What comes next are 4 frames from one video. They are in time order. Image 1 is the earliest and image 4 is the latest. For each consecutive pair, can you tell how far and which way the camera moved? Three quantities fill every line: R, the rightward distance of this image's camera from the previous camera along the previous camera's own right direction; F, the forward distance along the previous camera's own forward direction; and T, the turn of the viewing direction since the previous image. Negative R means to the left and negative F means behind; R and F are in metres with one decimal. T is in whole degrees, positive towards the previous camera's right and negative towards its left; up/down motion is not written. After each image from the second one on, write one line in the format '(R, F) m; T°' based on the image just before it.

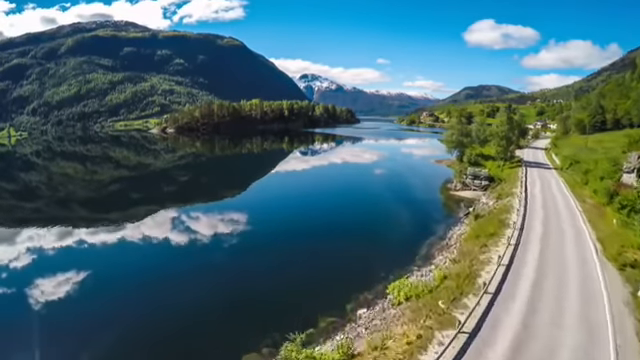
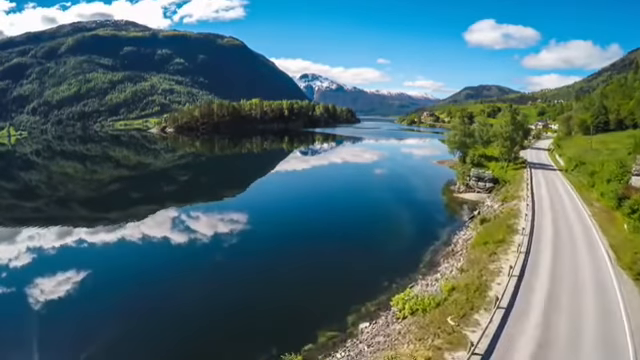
(0.0, +1.6) m; 0°
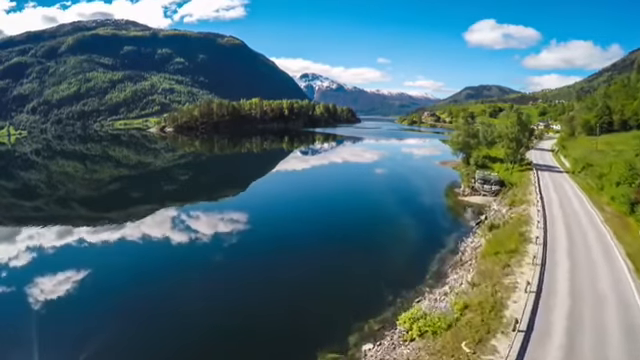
(0.0, +2.1) m; 0°
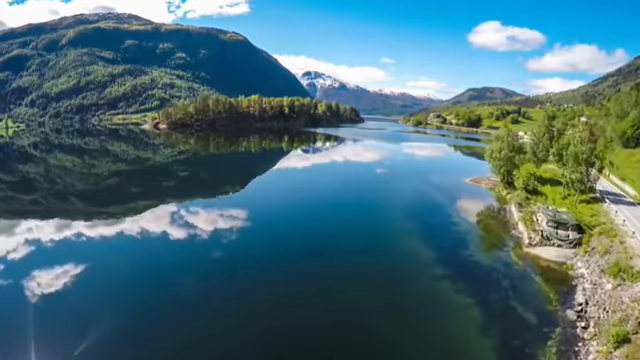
(-0.3, +16.9) m; 0°
